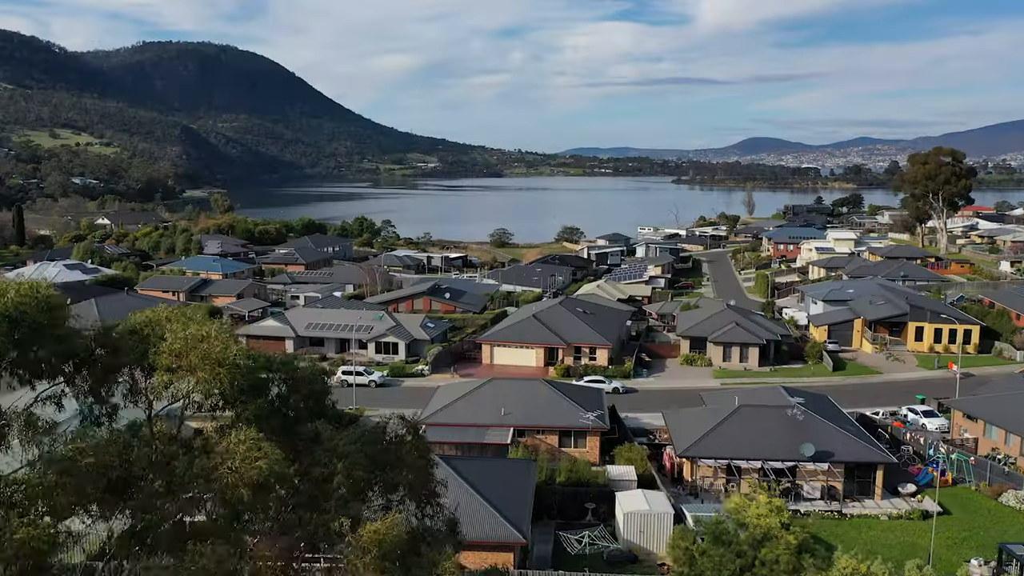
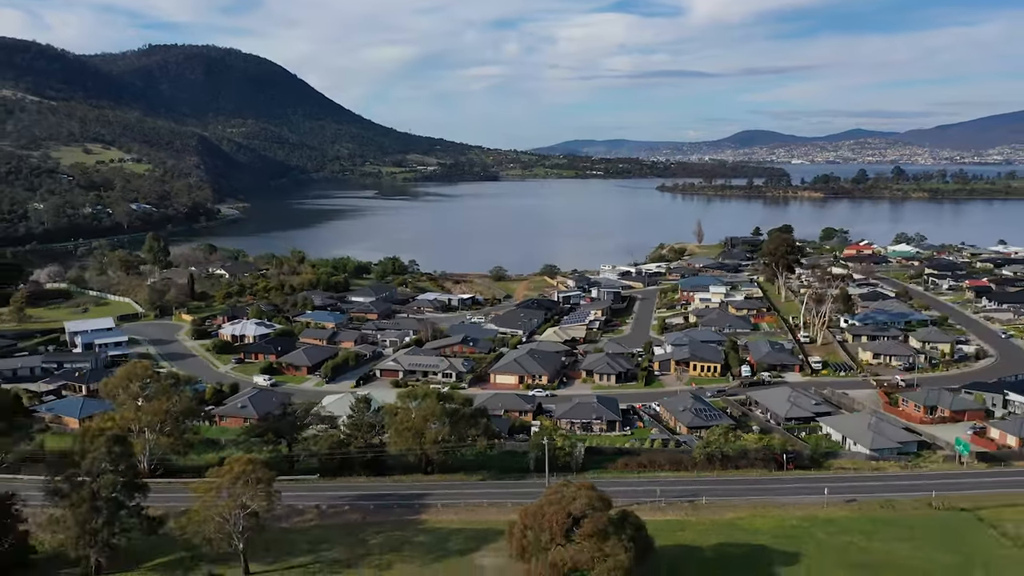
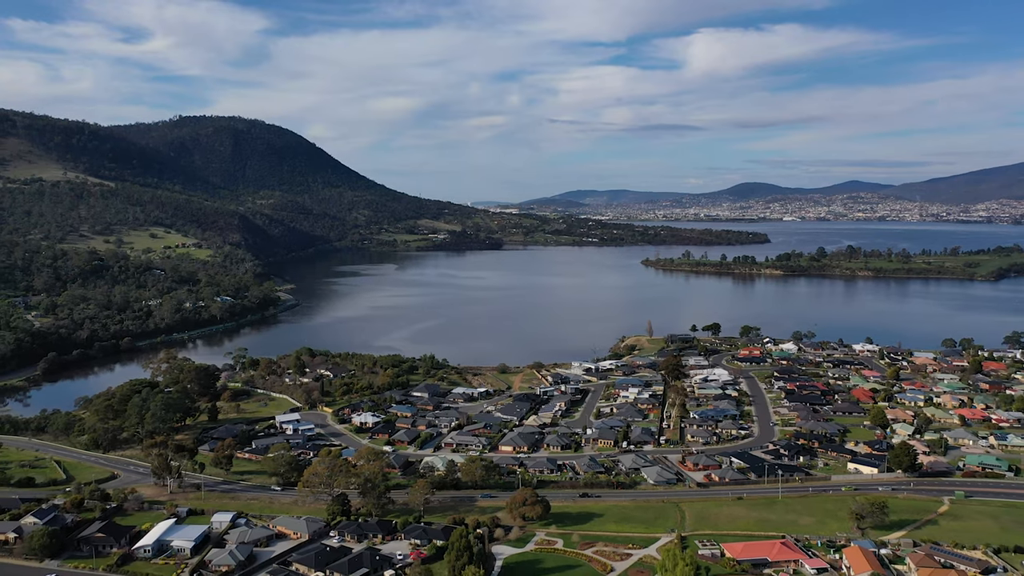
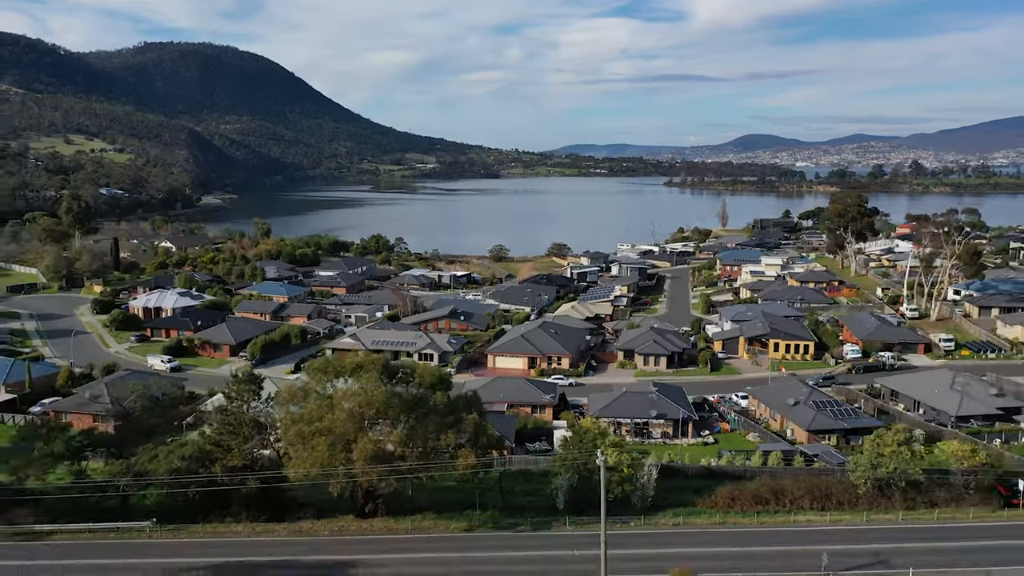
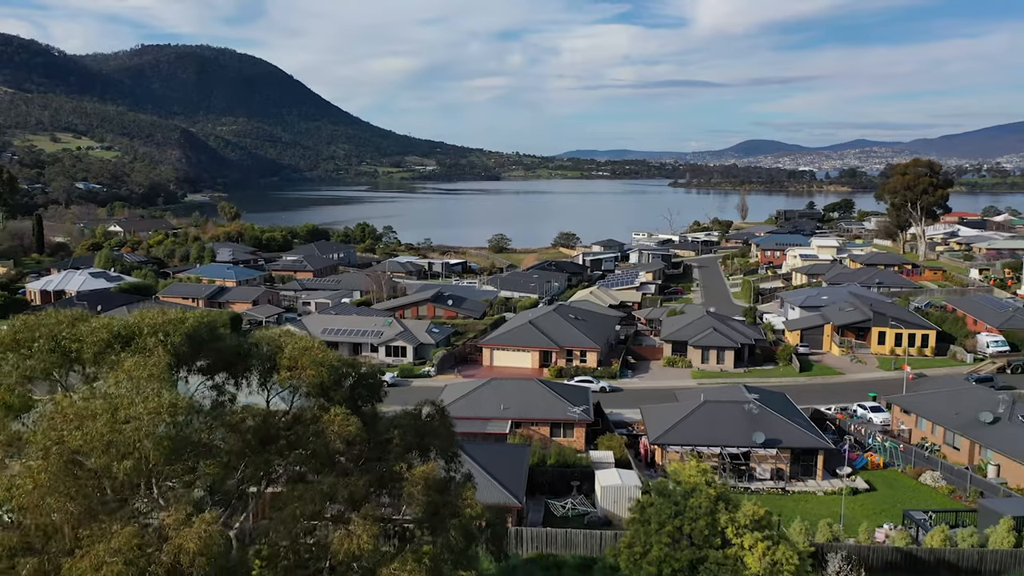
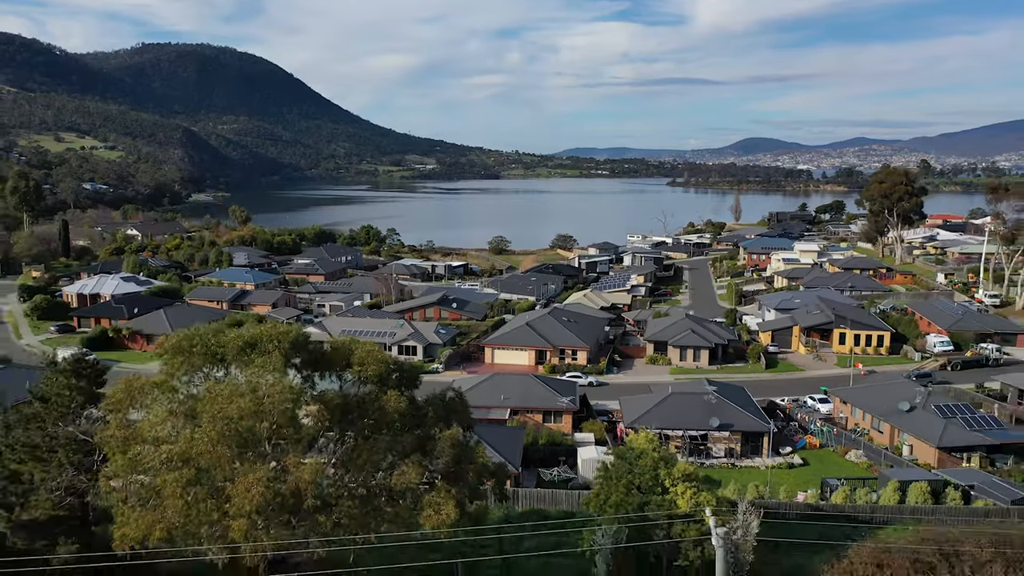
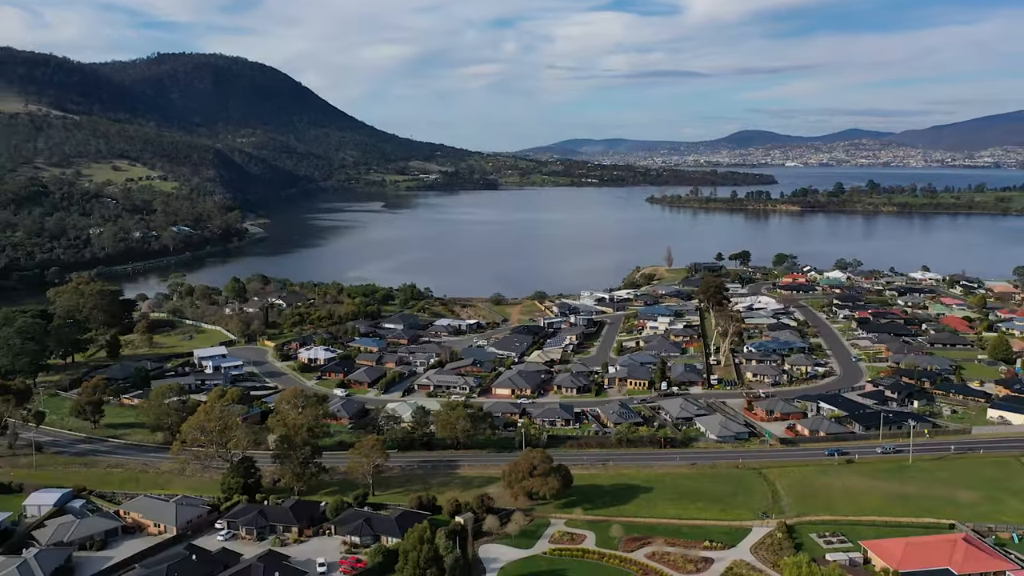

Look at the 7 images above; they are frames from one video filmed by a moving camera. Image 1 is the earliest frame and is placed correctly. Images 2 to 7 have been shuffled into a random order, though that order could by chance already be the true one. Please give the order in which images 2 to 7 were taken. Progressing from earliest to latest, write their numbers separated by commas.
5, 6, 4, 2, 7, 3
